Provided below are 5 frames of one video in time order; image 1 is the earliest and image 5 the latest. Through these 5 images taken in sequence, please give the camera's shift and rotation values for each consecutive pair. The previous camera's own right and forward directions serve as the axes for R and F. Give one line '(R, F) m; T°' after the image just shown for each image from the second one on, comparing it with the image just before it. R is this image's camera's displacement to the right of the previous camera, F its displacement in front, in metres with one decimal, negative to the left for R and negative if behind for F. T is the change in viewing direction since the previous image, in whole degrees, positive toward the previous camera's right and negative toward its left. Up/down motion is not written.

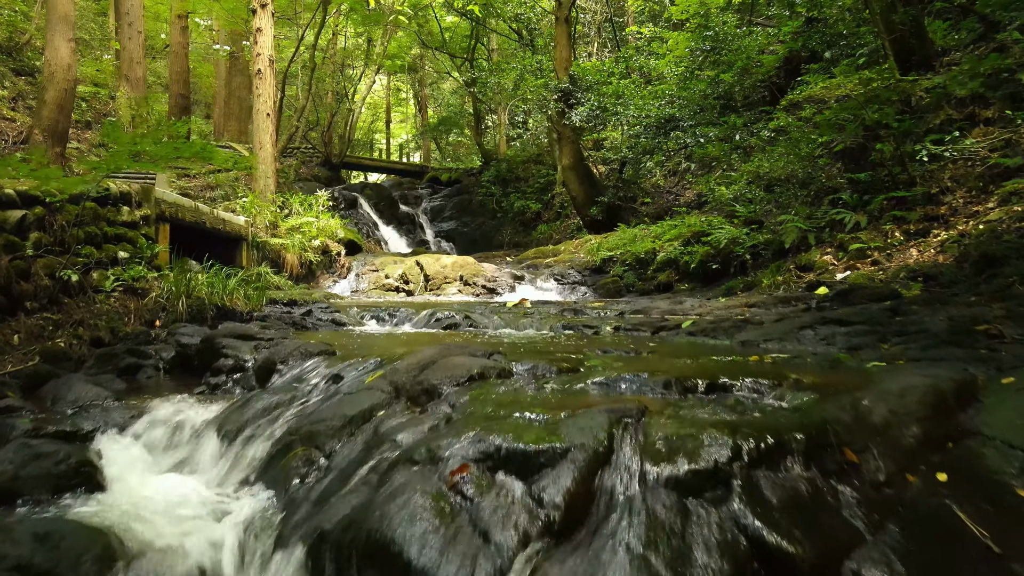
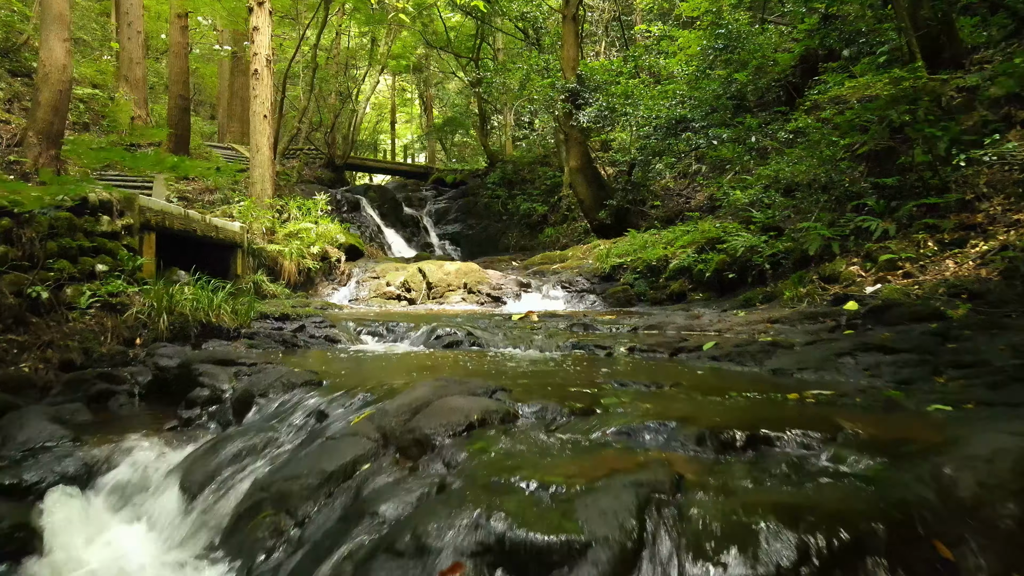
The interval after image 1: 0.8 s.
(0.0, +0.3) m; 0°
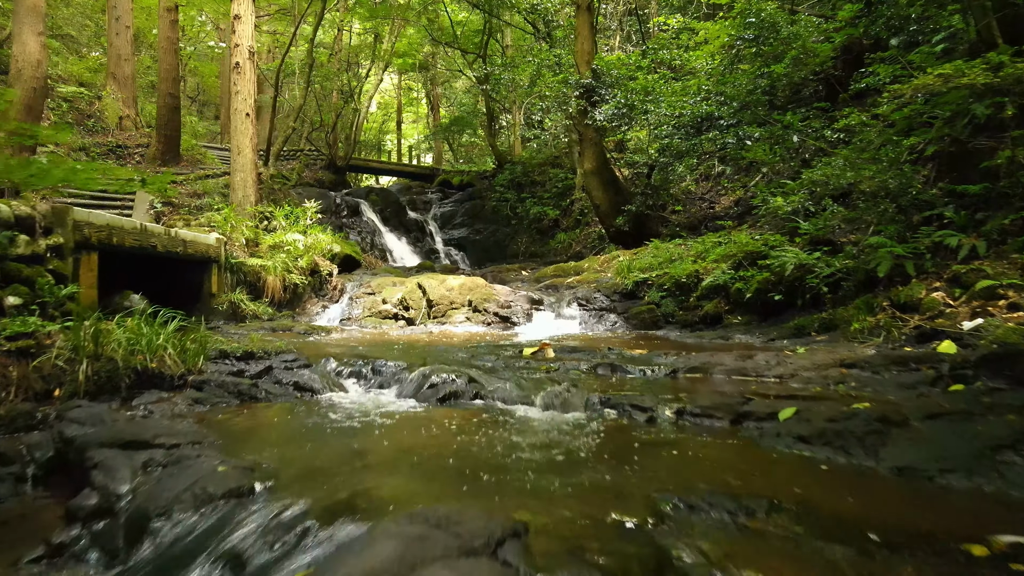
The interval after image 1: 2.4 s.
(0.0, +0.9) m; -1°
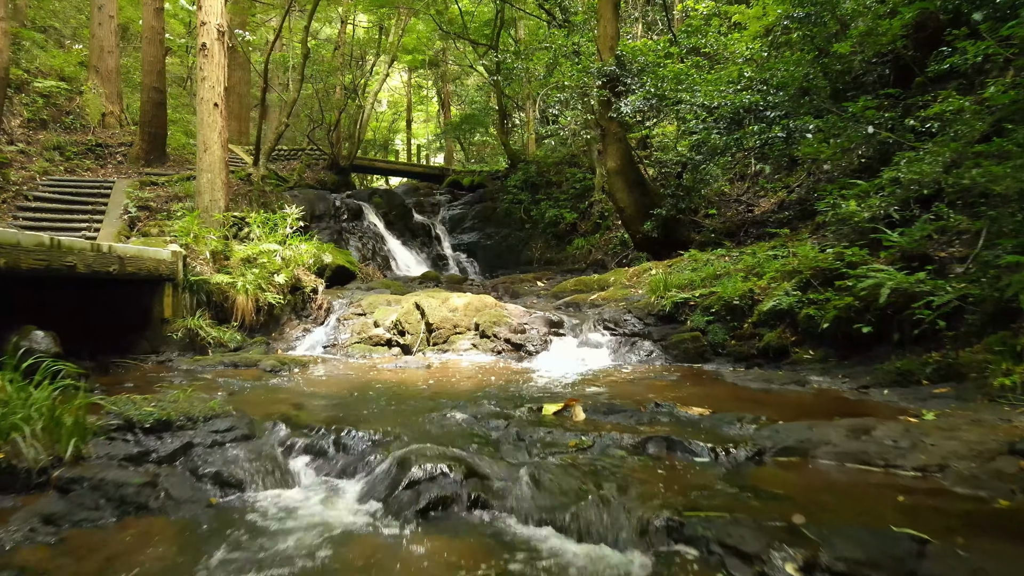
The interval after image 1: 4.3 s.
(0.0, +1.2) m; -1°
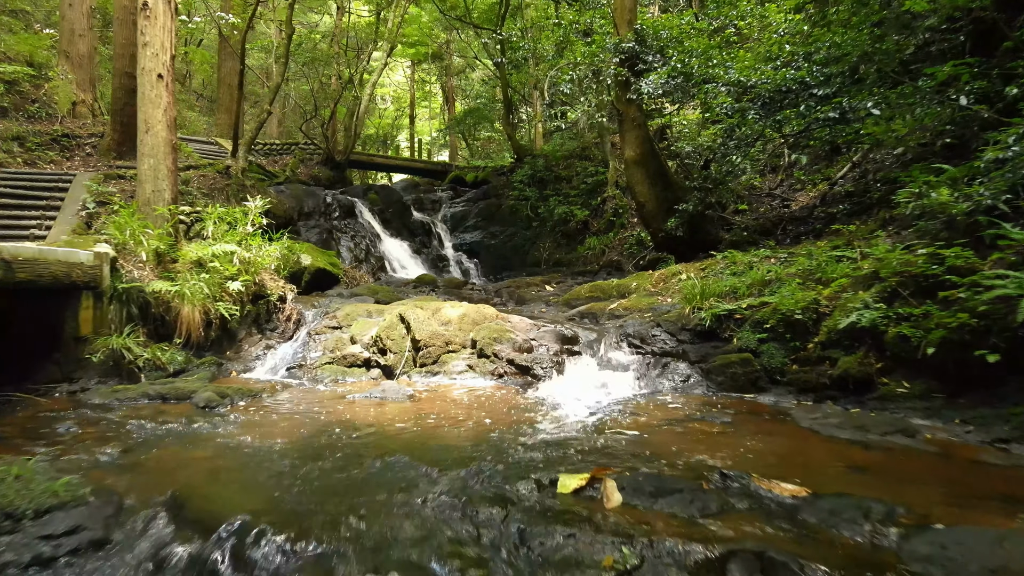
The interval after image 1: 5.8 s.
(0.0, +1.2) m; -1°
